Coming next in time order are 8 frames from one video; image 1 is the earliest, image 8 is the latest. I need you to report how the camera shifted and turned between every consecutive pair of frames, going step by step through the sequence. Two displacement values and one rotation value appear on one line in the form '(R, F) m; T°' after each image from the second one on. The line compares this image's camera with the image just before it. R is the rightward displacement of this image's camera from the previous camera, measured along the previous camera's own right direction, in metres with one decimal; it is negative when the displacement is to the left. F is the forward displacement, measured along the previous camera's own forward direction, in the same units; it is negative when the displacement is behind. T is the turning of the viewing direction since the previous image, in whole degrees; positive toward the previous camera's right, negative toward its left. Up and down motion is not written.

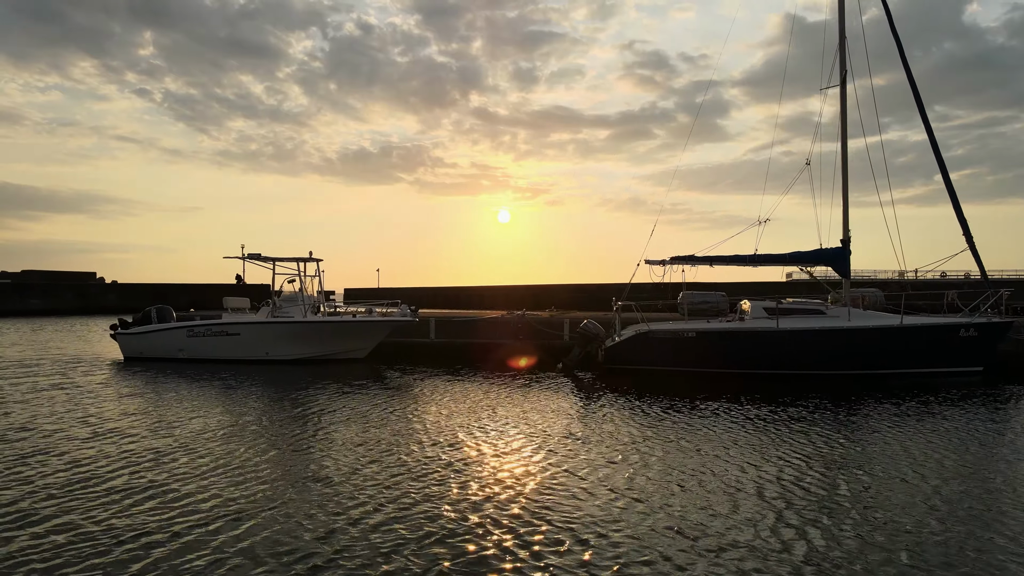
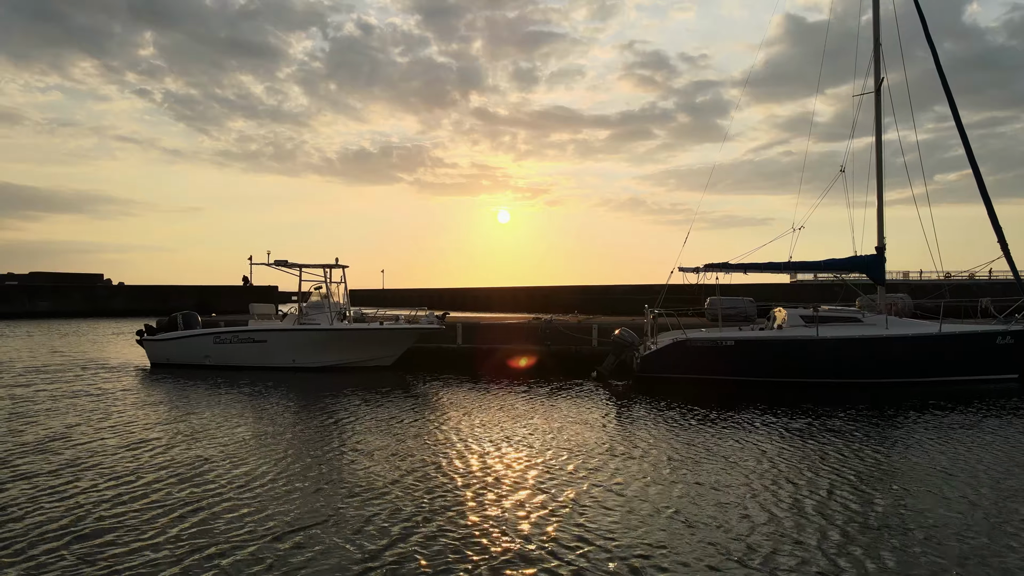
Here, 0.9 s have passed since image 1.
(-0.6, +0.1) m; 0°
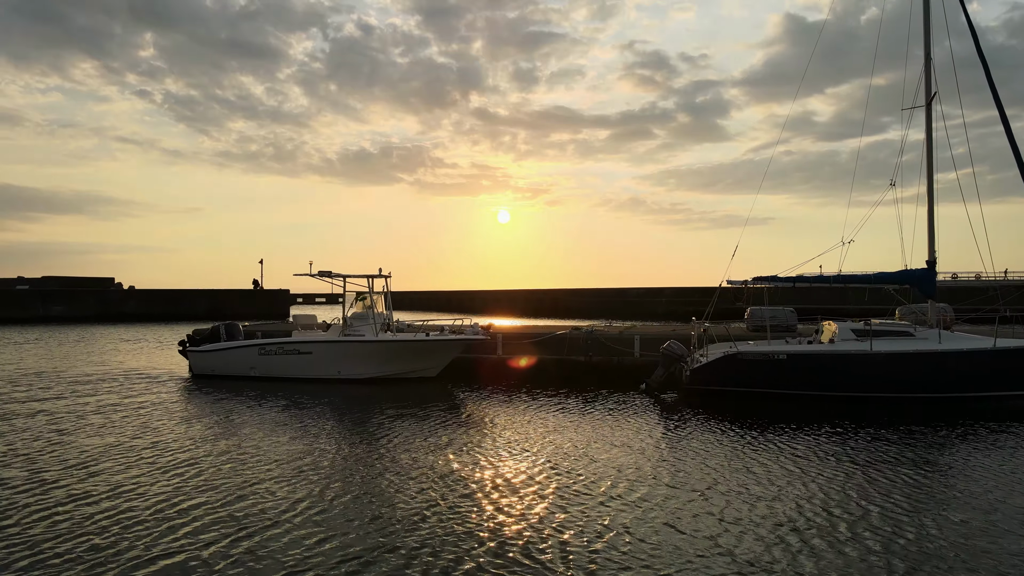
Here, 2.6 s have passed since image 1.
(-1.0, 0.0) m; 0°
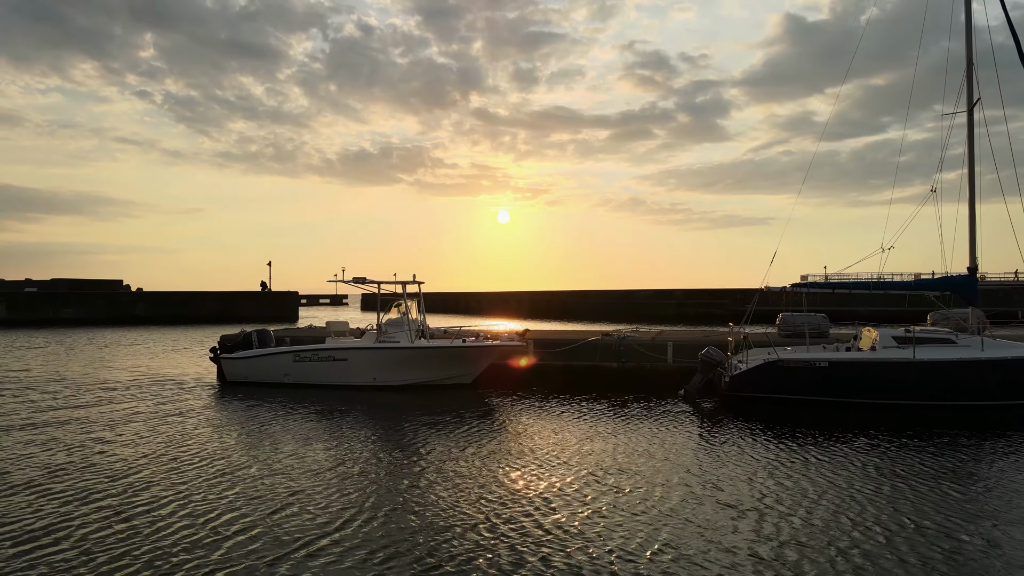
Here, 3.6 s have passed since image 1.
(-0.8, 0.0) m; 0°
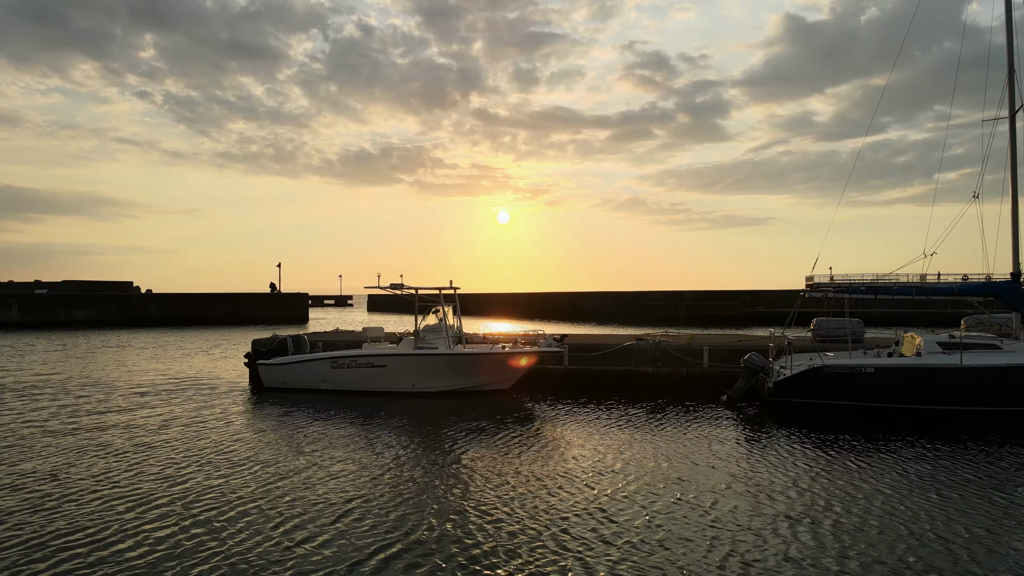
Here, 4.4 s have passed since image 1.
(-0.9, 0.0) m; 0°
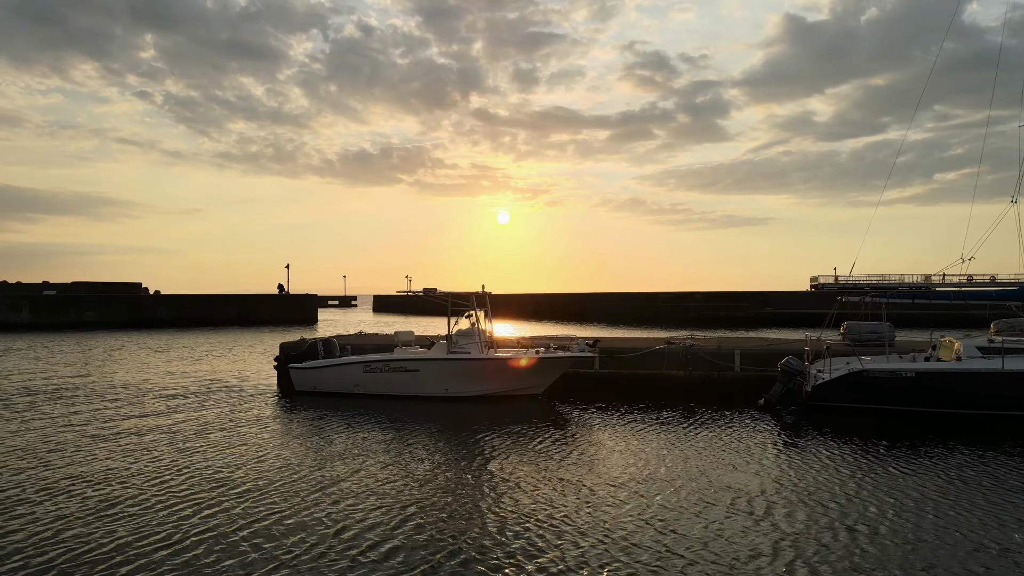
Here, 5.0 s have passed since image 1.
(-0.8, 0.0) m; 0°
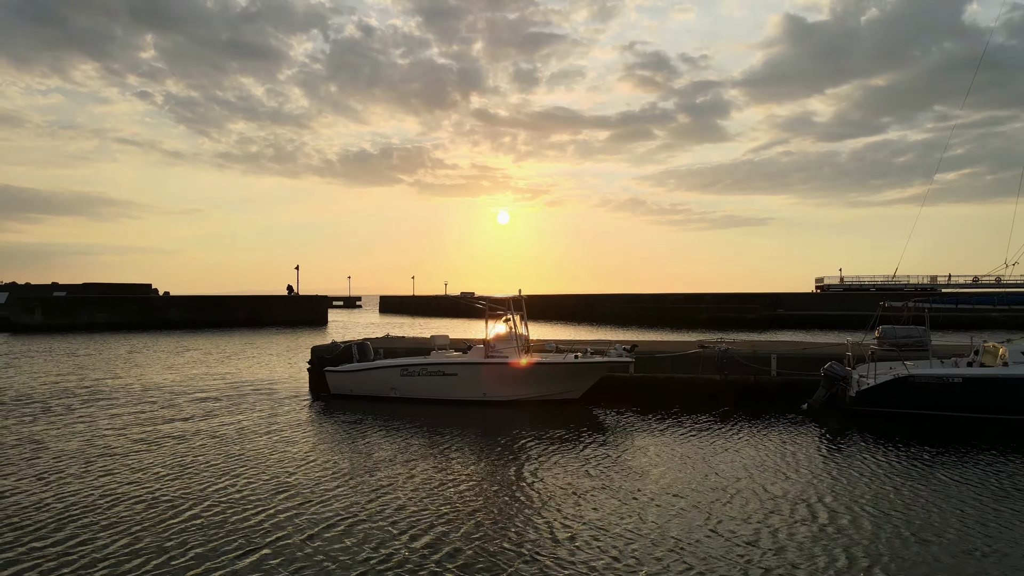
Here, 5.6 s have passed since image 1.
(-0.9, 0.0) m; 0°
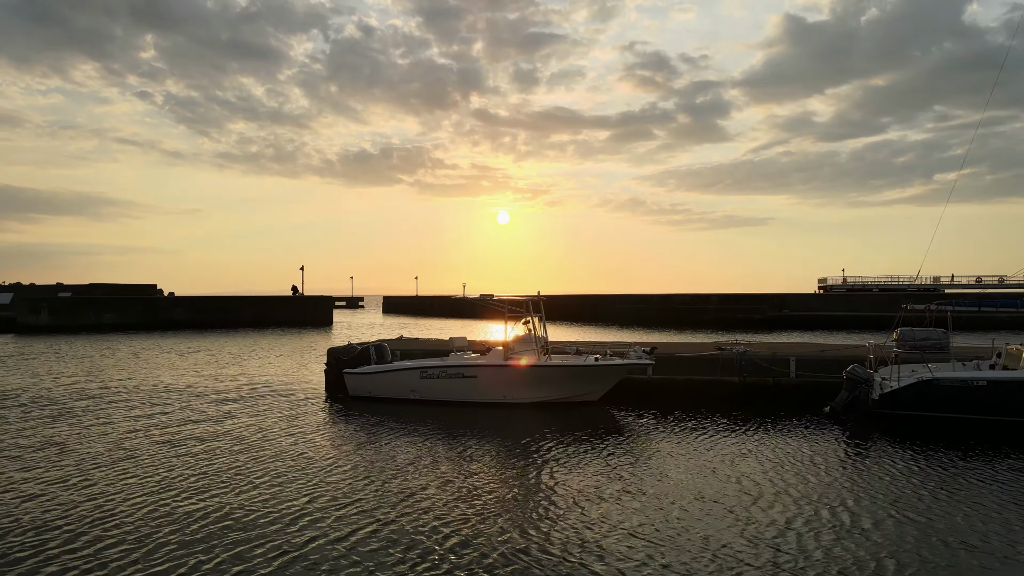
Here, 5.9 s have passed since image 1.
(-0.5, 0.0) m; 0°
